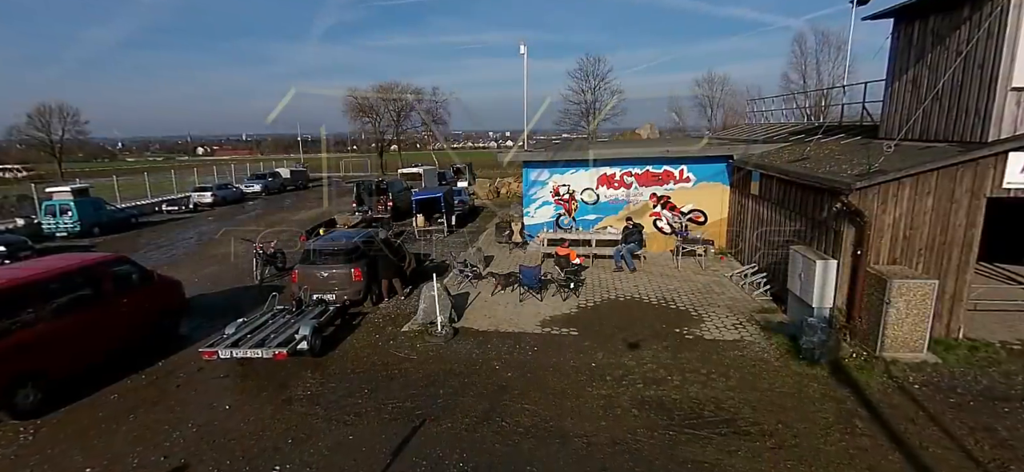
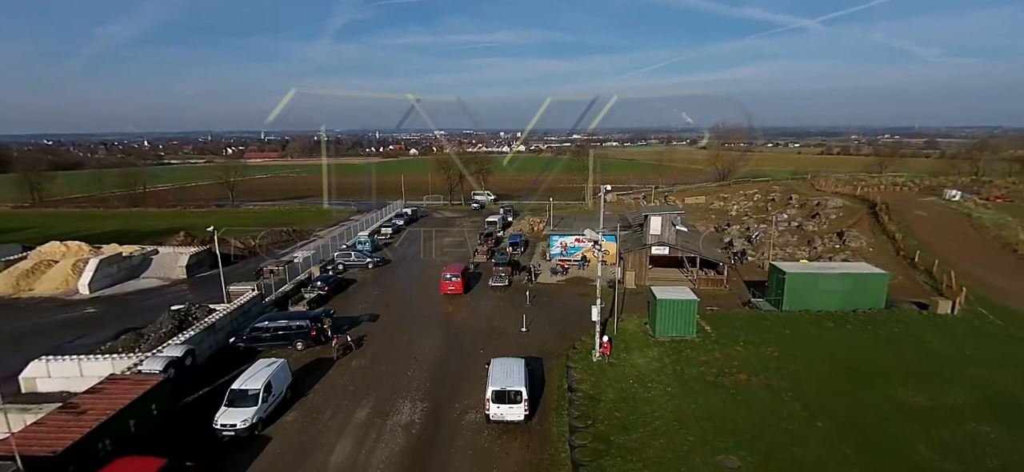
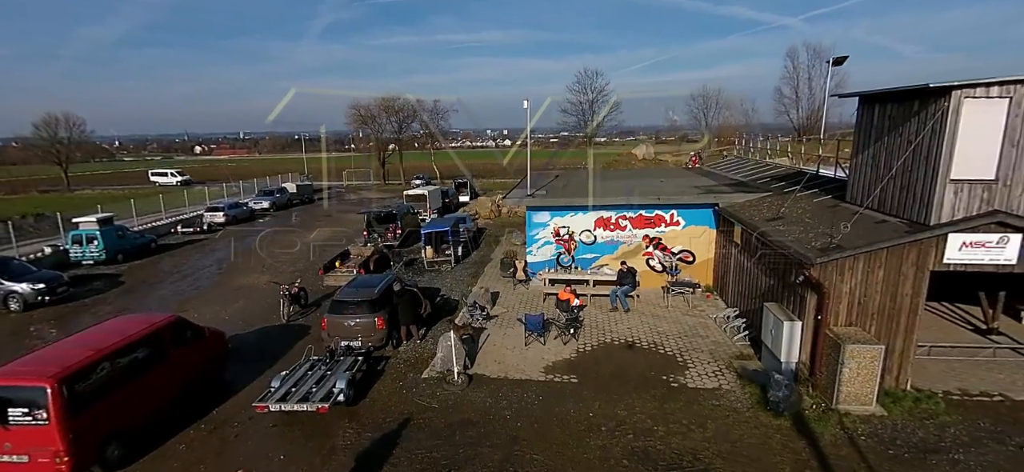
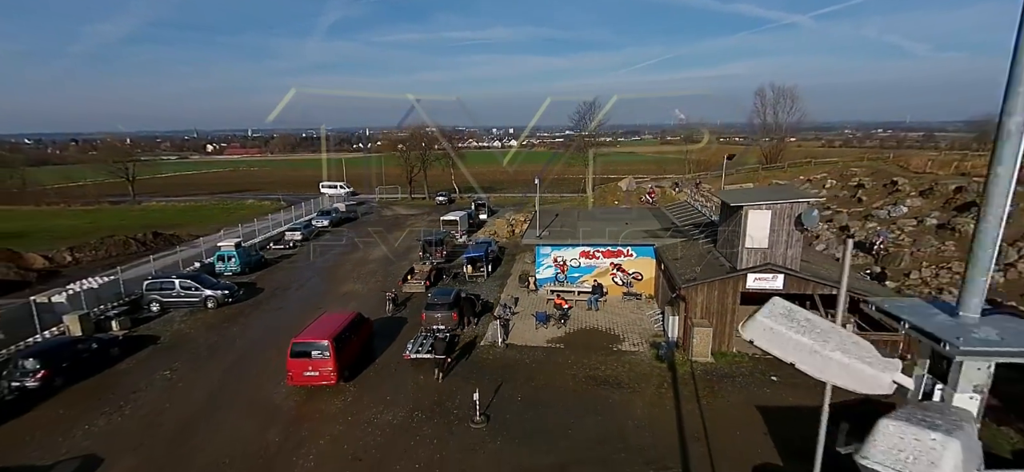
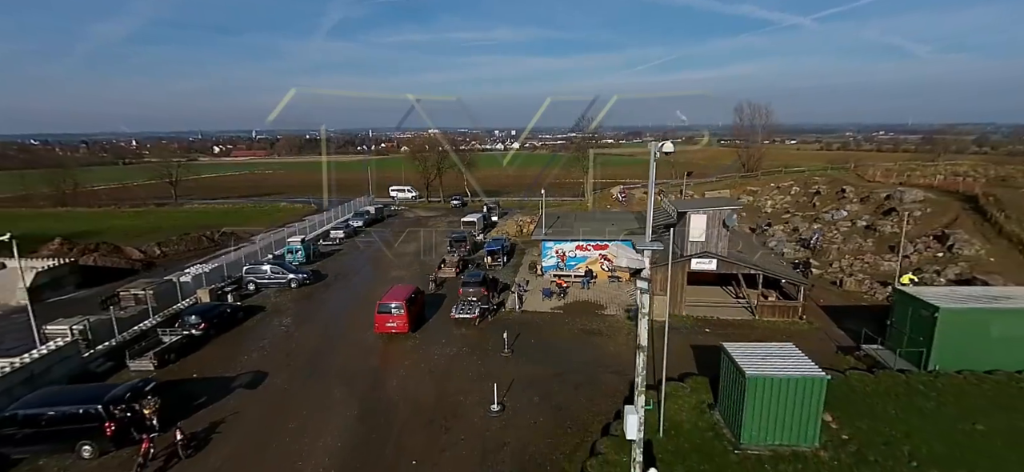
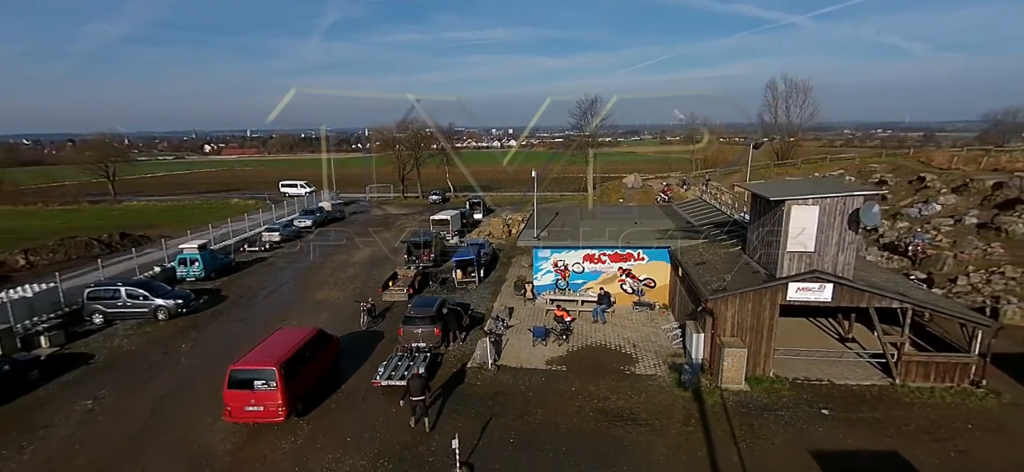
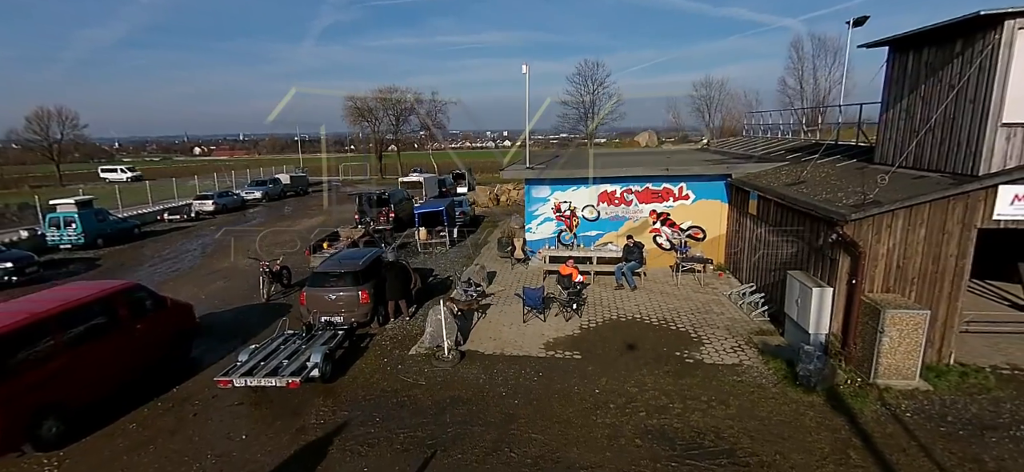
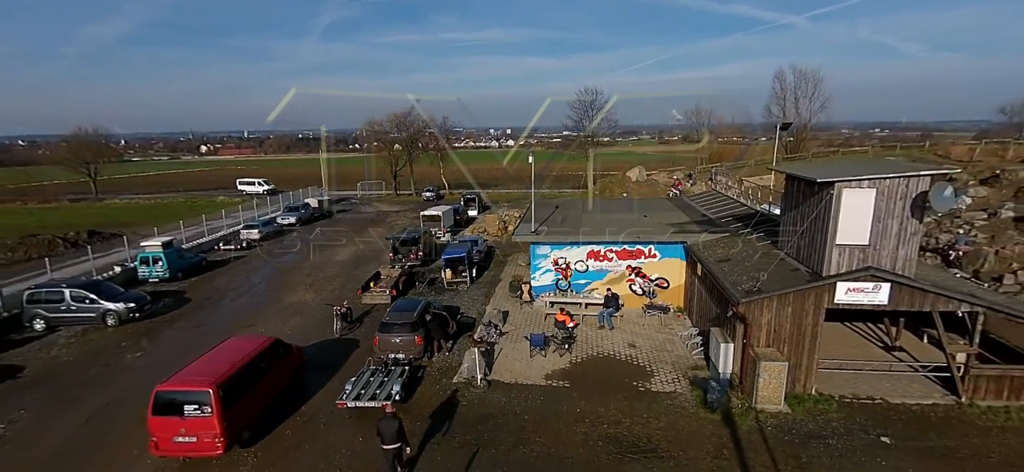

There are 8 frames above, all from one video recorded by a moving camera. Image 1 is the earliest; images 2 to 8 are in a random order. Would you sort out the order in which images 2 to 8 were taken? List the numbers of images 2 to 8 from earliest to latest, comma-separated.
7, 3, 8, 6, 4, 5, 2
